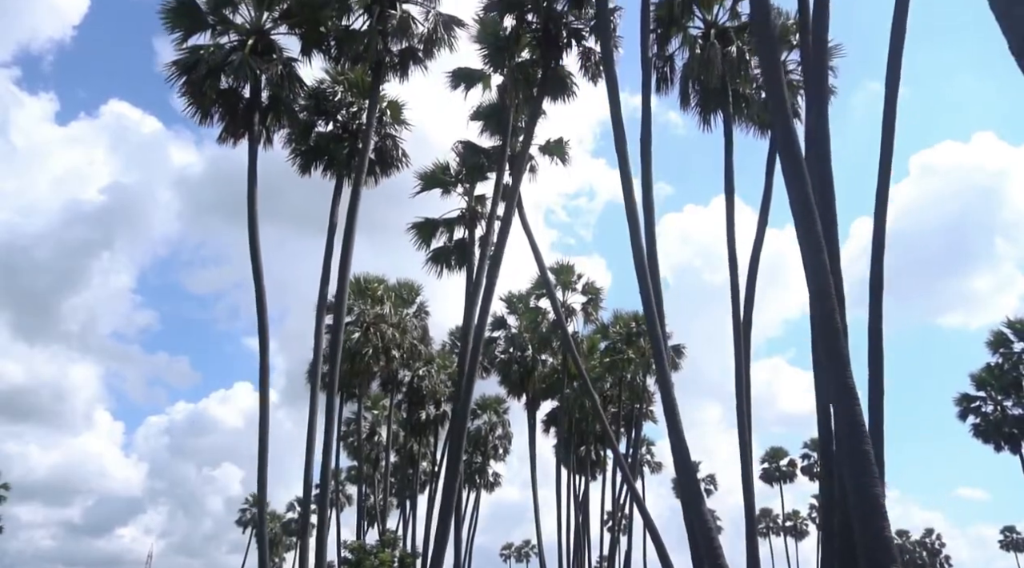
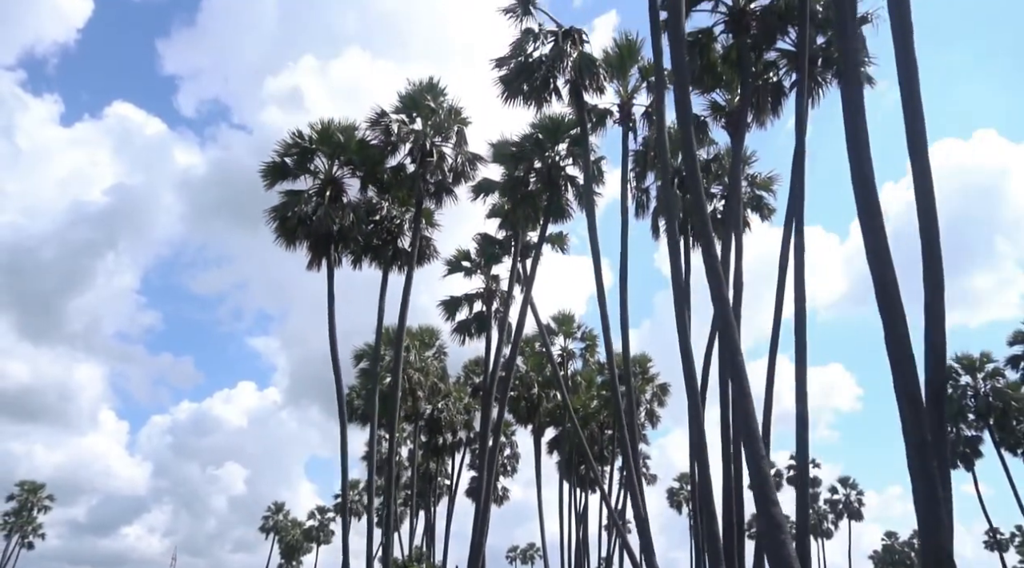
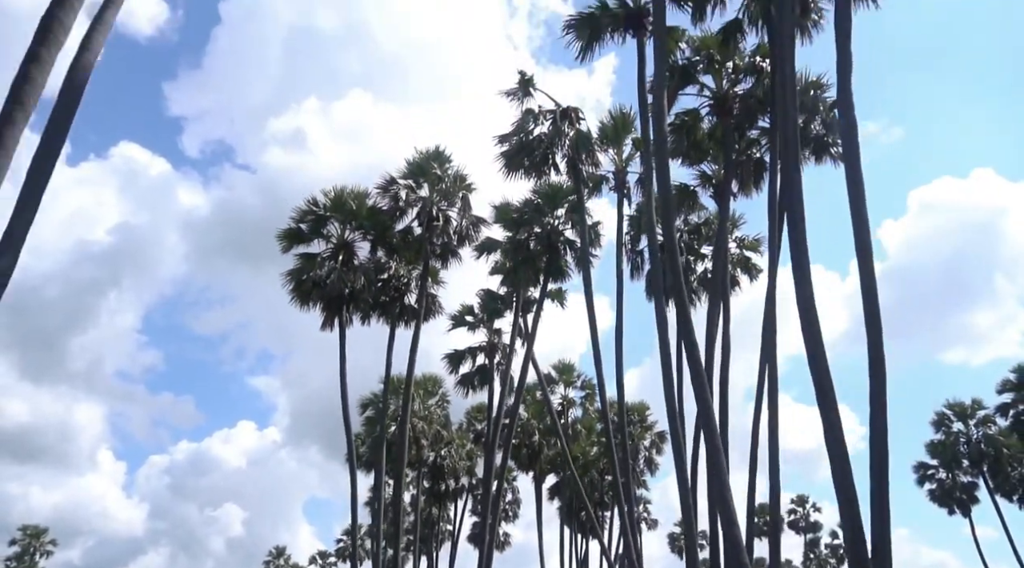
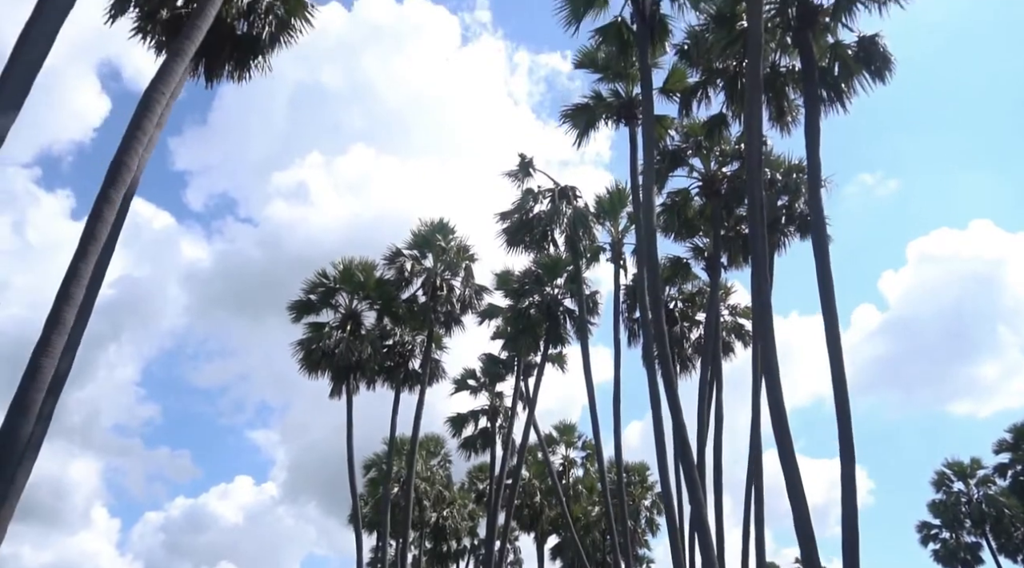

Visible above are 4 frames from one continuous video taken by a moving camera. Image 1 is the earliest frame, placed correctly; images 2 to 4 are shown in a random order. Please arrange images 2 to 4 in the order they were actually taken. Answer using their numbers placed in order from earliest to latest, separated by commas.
2, 3, 4
